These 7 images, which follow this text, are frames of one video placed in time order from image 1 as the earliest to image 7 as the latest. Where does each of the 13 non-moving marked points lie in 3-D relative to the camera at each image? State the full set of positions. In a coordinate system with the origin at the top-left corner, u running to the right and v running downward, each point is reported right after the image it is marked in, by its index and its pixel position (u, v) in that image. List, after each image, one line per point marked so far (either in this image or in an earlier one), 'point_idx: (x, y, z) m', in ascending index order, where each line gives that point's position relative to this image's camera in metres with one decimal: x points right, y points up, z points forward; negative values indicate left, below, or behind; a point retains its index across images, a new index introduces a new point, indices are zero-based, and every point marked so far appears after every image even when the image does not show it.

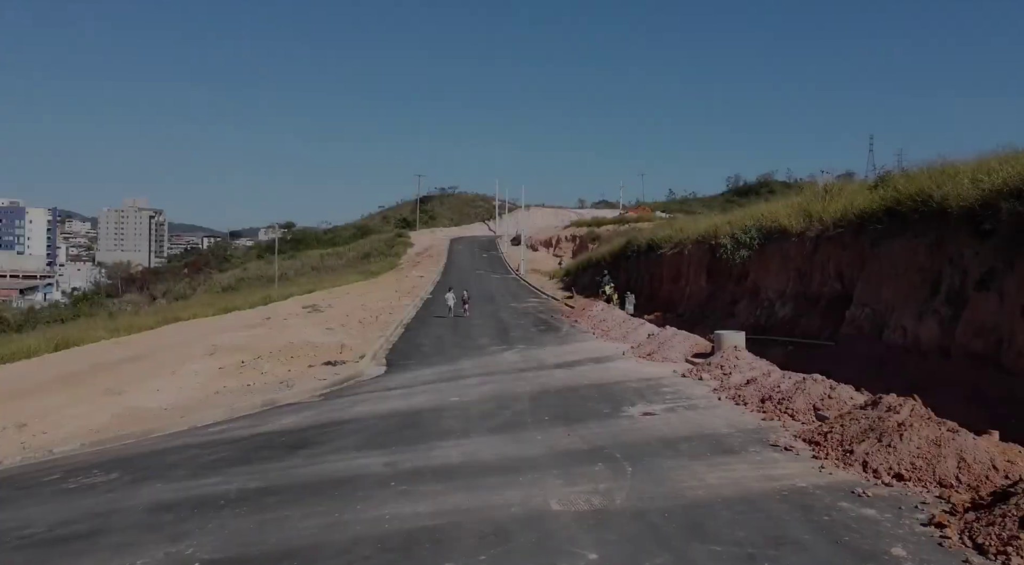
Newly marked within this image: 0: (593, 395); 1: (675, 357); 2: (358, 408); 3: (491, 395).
0: (+1.4, -2.0, +13.0) m
1: (+3.7, -1.7, +16.8) m
2: (-2.7, -2.2, +13.0) m
3: (-0.4, -2.0, +13.4) m
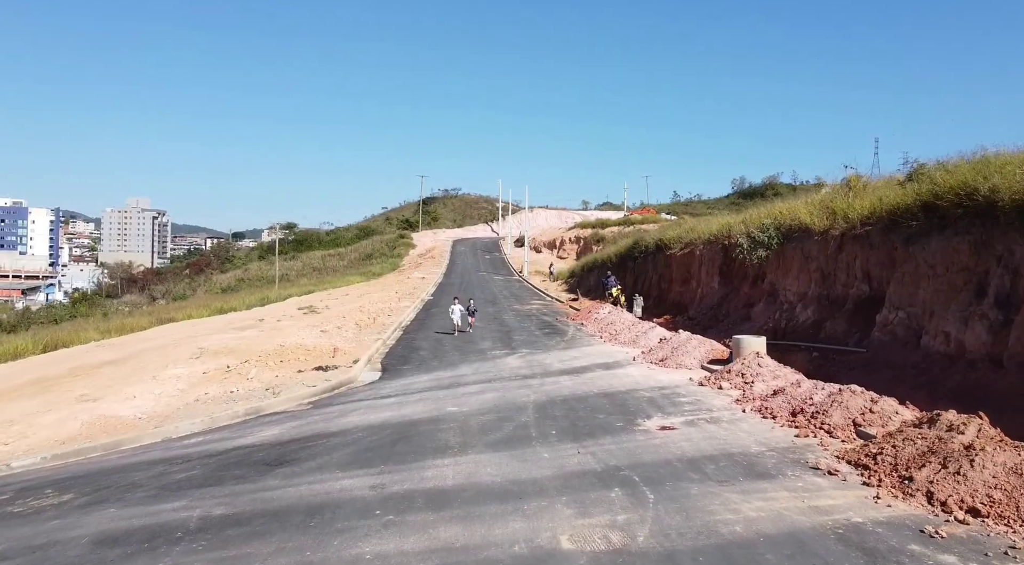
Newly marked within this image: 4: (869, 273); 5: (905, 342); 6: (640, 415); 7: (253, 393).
0: (+1.5, -2.0, +11.9) m
1: (+3.7, -1.7, +15.7) m
2: (-2.6, -2.2, +11.9) m
3: (-0.3, -2.0, +12.3) m
4: (+7.2, +0.2, +15.0) m
5: (+6.6, -1.0, +12.5) m
6: (+1.9, -2.0, +11.1) m
7: (-4.8, -2.1, +13.9) m
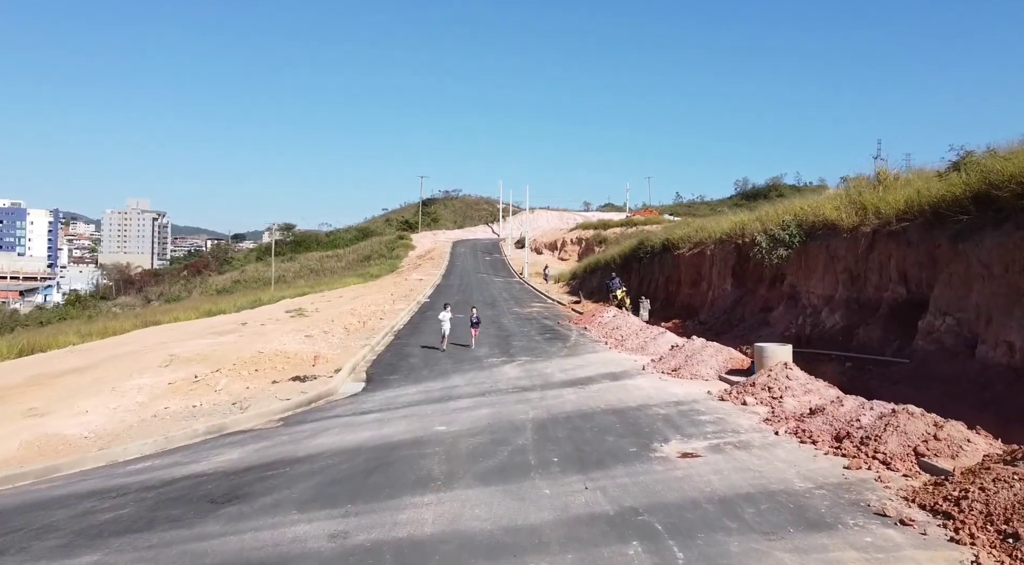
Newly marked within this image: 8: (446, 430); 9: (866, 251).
0: (+1.4, -2.0, +10.4) m
1: (+3.7, -1.7, +14.2) m
2: (-2.7, -2.2, +10.4) m
3: (-0.4, -2.1, +10.8) m
4: (+7.1, +0.2, +13.5) m
5: (+6.5, -1.0, +11.0) m
6: (+1.8, -2.0, +9.6) m
7: (-4.9, -2.1, +12.4) m
8: (-0.9, -2.1, +10.6) m
9: (+7.0, +0.6, +14.7) m
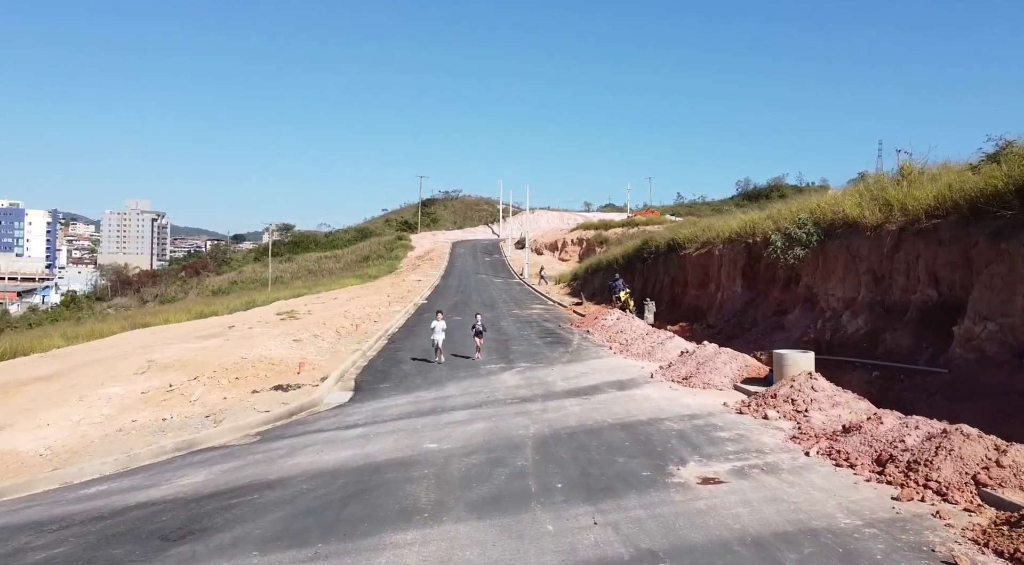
0: (+1.4, -2.0, +9.4) m
1: (+3.7, -1.8, +13.1) m
2: (-2.7, -2.2, +9.4) m
3: (-0.4, -2.1, +9.8) m
4: (+7.1, +0.1, +12.5) m
5: (+6.5, -1.1, +10.0) m
6: (+1.8, -2.0, +8.5) m
7: (-4.9, -2.1, +11.4) m
8: (-1.0, -2.1, +9.6) m
9: (+7.0, +0.6, +13.7) m
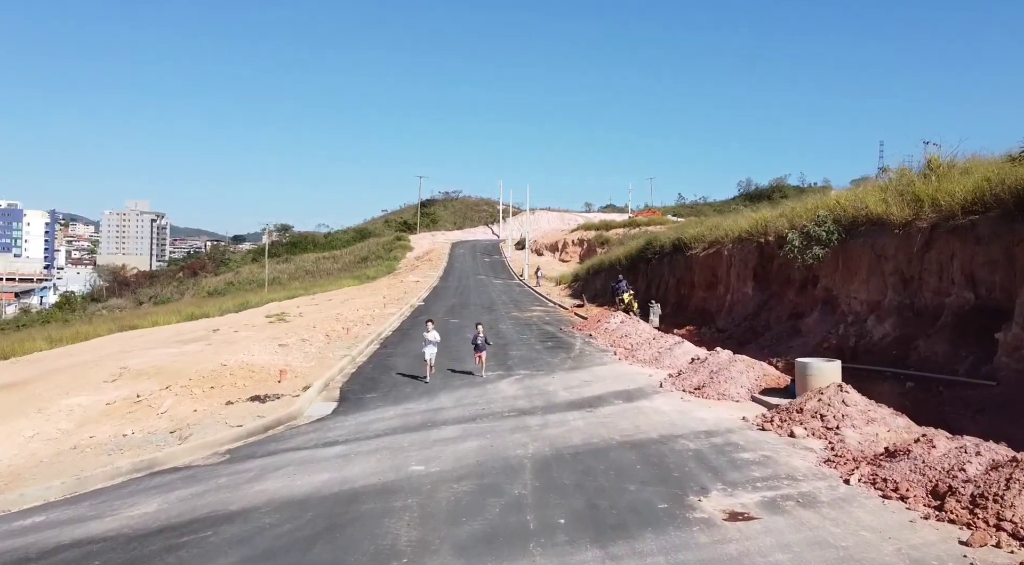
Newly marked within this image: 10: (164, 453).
0: (+1.3, -2.0, +8.3) m
1: (+3.6, -1.8, +12.1) m
2: (-2.7, -2.2, +8.3) m
3: (-0.5, -2.1, +8.7) m
4: (+7.1, +0.1, +11.4) m
5: (+6.5, -1.1, +8.9) m
6: (+1.8, -2.0, +7.4) m
7: (-4.9, -2.1, +10.3) m
8: (-1.0, -2.1, +8.5) m
9: (+6.9, +0.5, +12.6) m
10: (-4.5, -2.2, +9.6) m
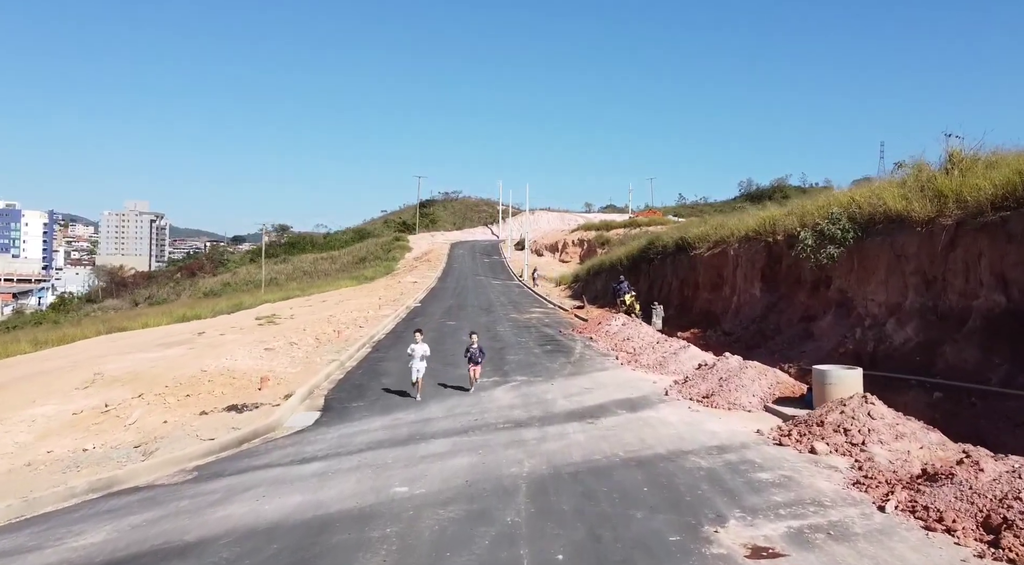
0: (+1.3, -2.1, +7.5) m
1: (+3.6, -1.8, +11.2) m
2: (-2.8, -2.2, +7.4) m
3: (-0.5, -2.1, +7.8) m
4: (+7.0, +0.1, +10.6) m
5: (+6.4, -1.1, +8.0) m
6: (+1.7, -2.1, +6.6) m
7: (-5.0, -2.1, +9.5) m
8: (-1.1, -2.2, +7.7) m
9: (+6.9, +0.5, +11.8) m
10: (-4.5, -2.2, +8.8) m
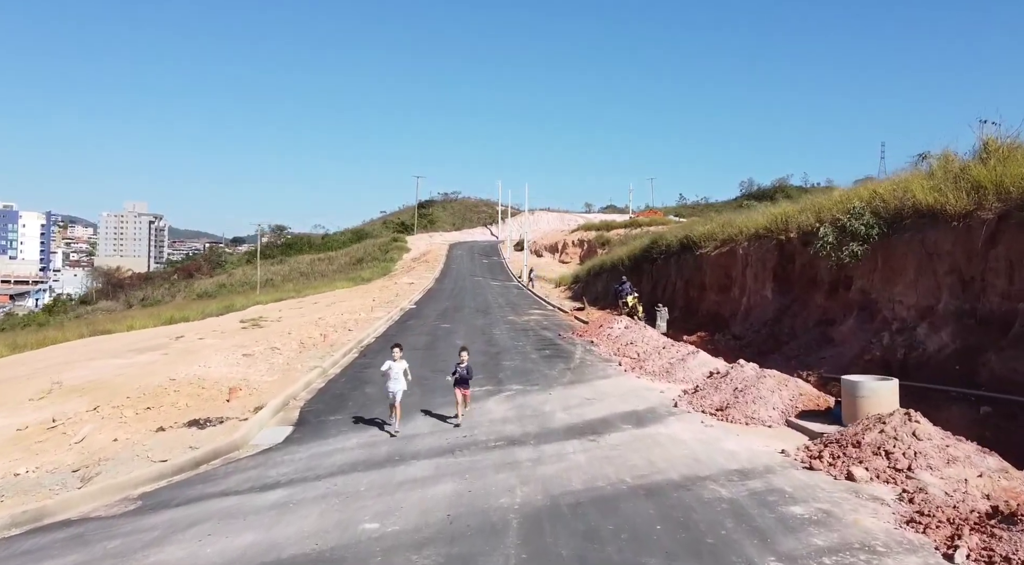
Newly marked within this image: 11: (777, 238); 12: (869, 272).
0: (+1.2, -2.1, +6.3) m
1: (+3.5, -1.8, +10.1) m
2: (-2.9, -2.3, +6.3) m
3: (-0.6, -2.1, +6.7) m
4: (+6.9, +0.1, +9.4) m
5: (+6.3, -1.1, +6.9) m
6: (+1.6, -2.1, +5.5) m
7: (-5.1, -2.1, +8.3) m
8: (-1.2, -2.2, +6.5) m
9: (+6.8, +0.5, +10.6) m
10: (-4.6, -2.2, +7.6) m
11: (+6.4, +1.1, +18.2) m
12: (+6.3, +0.2, +13.3) m
